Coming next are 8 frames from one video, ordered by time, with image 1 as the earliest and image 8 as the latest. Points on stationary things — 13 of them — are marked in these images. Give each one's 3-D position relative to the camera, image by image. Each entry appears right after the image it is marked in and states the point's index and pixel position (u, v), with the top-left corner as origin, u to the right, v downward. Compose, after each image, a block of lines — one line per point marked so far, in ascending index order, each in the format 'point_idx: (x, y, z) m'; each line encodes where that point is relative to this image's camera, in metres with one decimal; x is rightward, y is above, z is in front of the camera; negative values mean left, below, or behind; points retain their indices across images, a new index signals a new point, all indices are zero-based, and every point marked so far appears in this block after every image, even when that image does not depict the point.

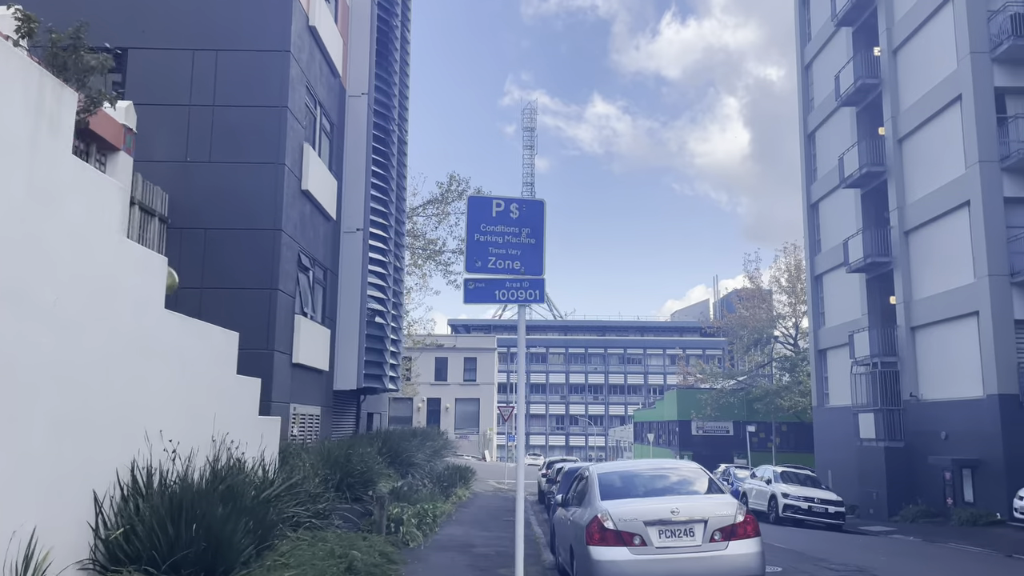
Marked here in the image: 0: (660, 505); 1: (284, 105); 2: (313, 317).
0: (+1.4, -2.1, +7.9) m
1: (-4.2, +3.4, +15.2) m
2: (-4.2, -0.6, +17.4) m
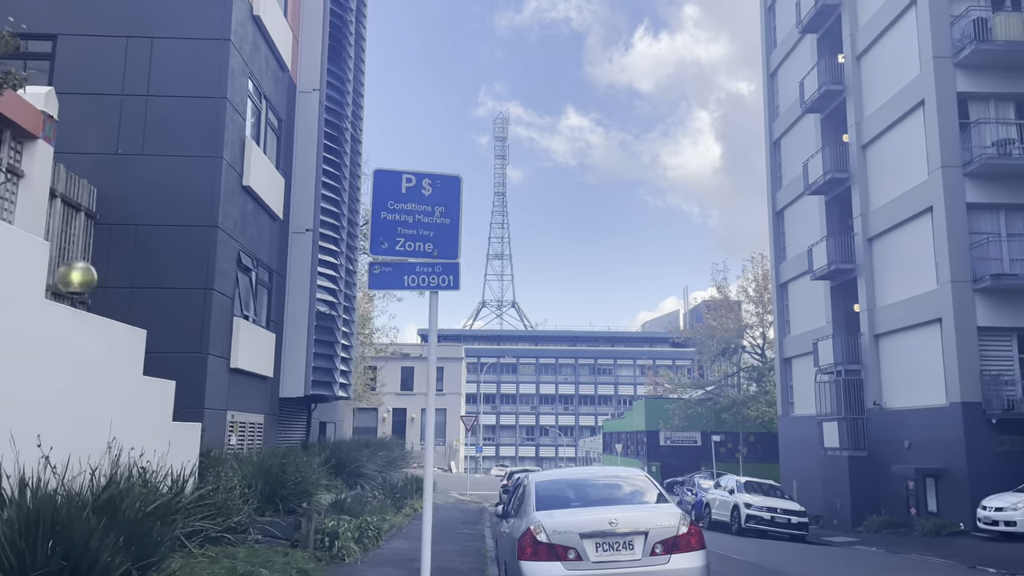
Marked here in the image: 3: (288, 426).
0: (+0.8, -2.0, +7.3) m
1: (-5.1, +3.4, +14.5) m
2: (-5.2, -0.6, +16.6) m
3: (-5.3, -3.3, +19.6) m
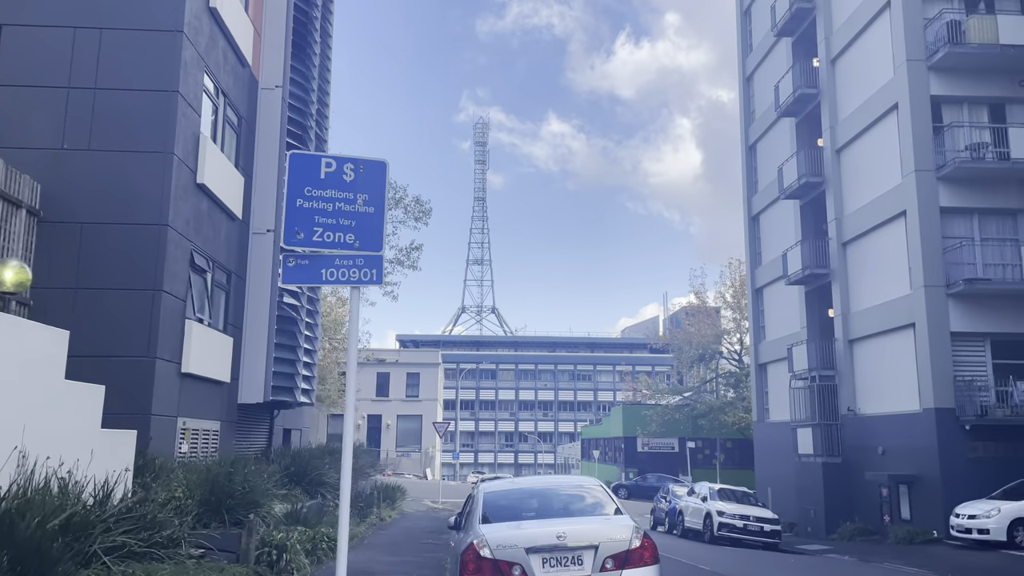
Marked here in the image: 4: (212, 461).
0: (+0.3, -2.0, +6.8) m
1: (-5.7, +3.4, +13.9) m
2: (-5.8, -0.7, +16.0) m
3: (-6.0, -3.3, +19.0) m
4: (-4.8, -2.7, +13.1) m
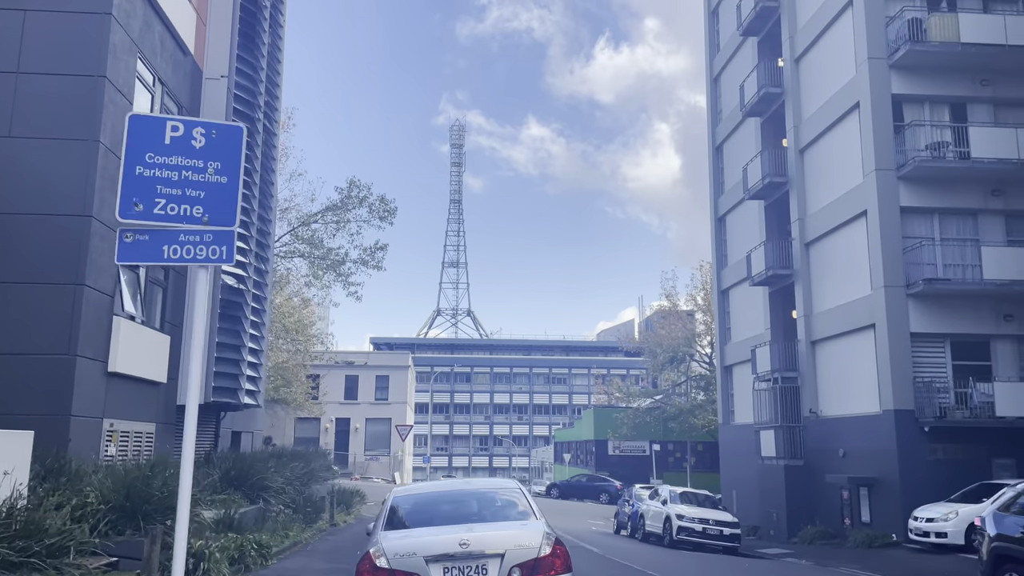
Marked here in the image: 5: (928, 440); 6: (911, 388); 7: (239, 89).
0: (-0.5, -1.9, +6.3) m
1: (-6.6, +3.4, +13.3) m
2: (-6.8, -0.6, +15.4) m
3: (-7.1, -3.3, +18.3) m
4: (-5.7, -2.7, +12.5) m
5: (+9.9, -3.6, +19.7) m
6: (+9.6, -2.4, +19.9) m
7: (-6.2, +4.6, +18.9) m
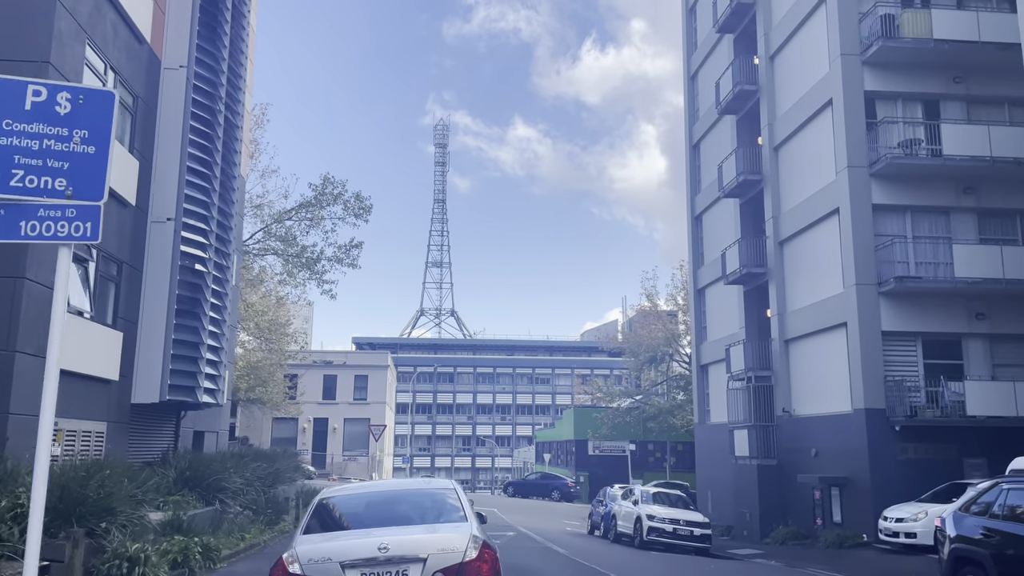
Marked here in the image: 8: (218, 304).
0: (-1.0, -1.8, +6.0) m
1: (-7.3, +3.5, +12.9) m
2: (-7.5, -0.5, +14.9) m
3: (-7.9, -3.2, +17.8) m
4: (-6.3, -2.6, +12.0) m
5: (+9.1, -3.6, +19.5) m
6: (+8.8, -2.4, +19.7) m
7: (-7.0, +4.7, +18.4) m
8: (-6.7, -0.4, +18.8) m
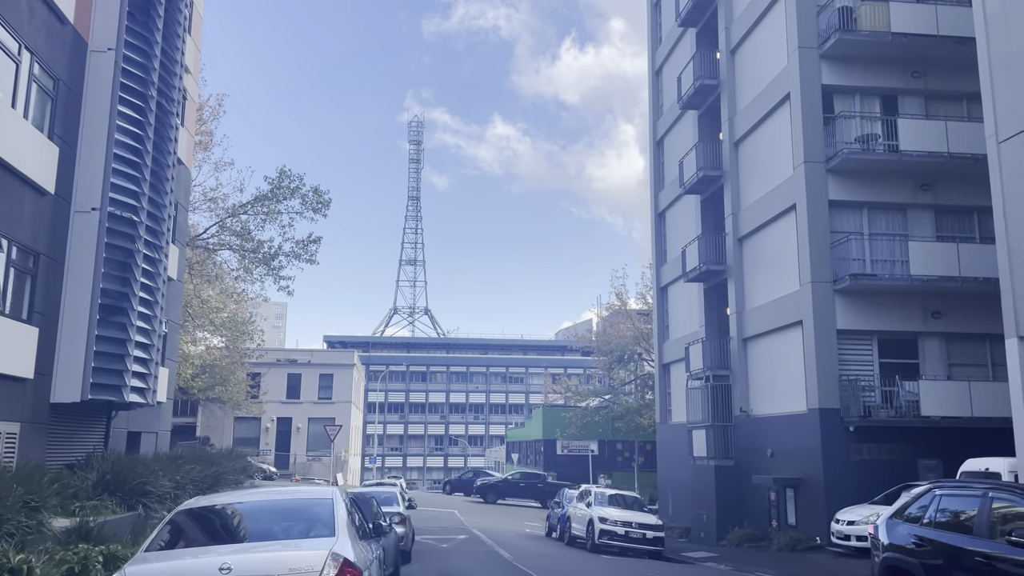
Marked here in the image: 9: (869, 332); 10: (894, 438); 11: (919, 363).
0: (-1.9, -1.7, +5.3) m
1: (-8.3, +3.7, +12.0) m
2: (-8.6, -0.4, +14.1) m
3: (-9.1, -3.0, +17.0) m
4: (-7.4, -2.4, +11.2) m
5: (+7.9, -3.5, +19.1) m
6: (+7.6, -2.3, +19.3) m
7: (-8.1, +4.8, +17.6) m
8: (-7.9, -0.2, +18.0) m
9: (+8.6, -1.1, +19.9) m
10: (+8.9, -3.5, +19.2) m
11: (+9.9, -1.8, +20.0) m
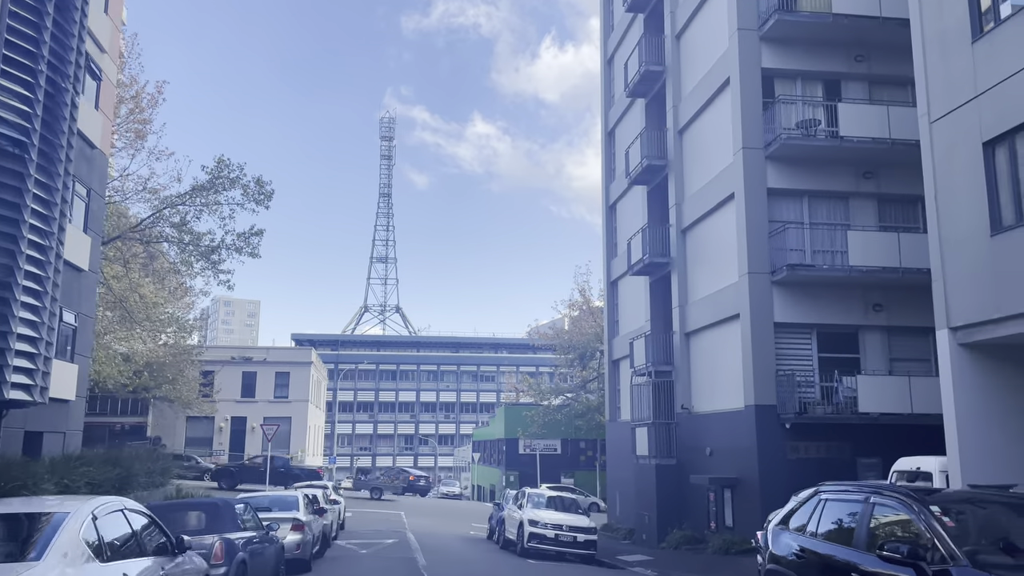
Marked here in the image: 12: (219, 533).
0: (-3.3, -1.5, +4.2) m
1: (-9.9, +3.9, +10.8) m
2: (-10.2, -0.2, +12.9) m
3: (-10.7, -2.8, +15.8) m
4: (-8.9, -2.2, +10.0) m
5: (+6.1, -3.3, +18.3) m
6: (+5.9, -2.1, +18.5) m
7: (-9.8, +5.0, +16.4) m
8: (-9.6, 0.0, +16.8) m
9: (+6.8, -0.9, +19.1) m
10: (+7.2, -3.3, +18.4) m
11: (+8.1, -1.6, +19.2) m
12: (-3.5, -3.0, +10.0) m
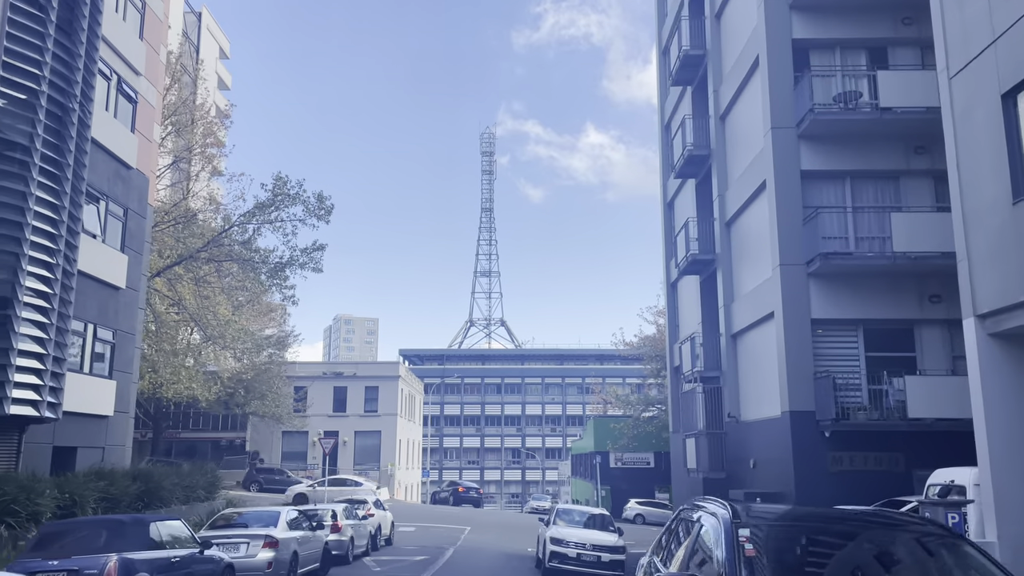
0: (-5.1, -1.5, +3.8) m
1: (-10.8, +3.6, +11.3) m
2: (-10.8, -0.5, +13.3) m
3: (-10.8, -3.2, +16.2) m
4: (-9.8, -2.5, +10.3) m
5: (+6.3, -3.1, +16.3) m
6: (+6.0, -2.0, +16.5) m
7: (-10.0, +4.6, +16.8) m
8: (-9.6, -0.4, +17.1) m
9: (+7.0, -0.7, +17.0) m
10: (+7.3, -3.1, +16.3) m
11: (+8.3, -1.4, +17.0) m
12: (-4.5, -3.0, +9.4) m
